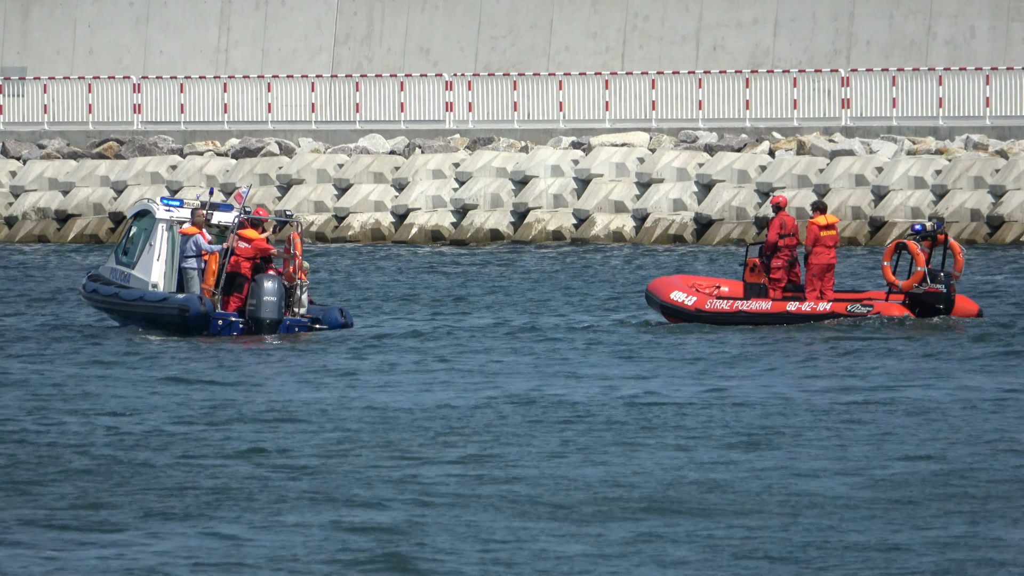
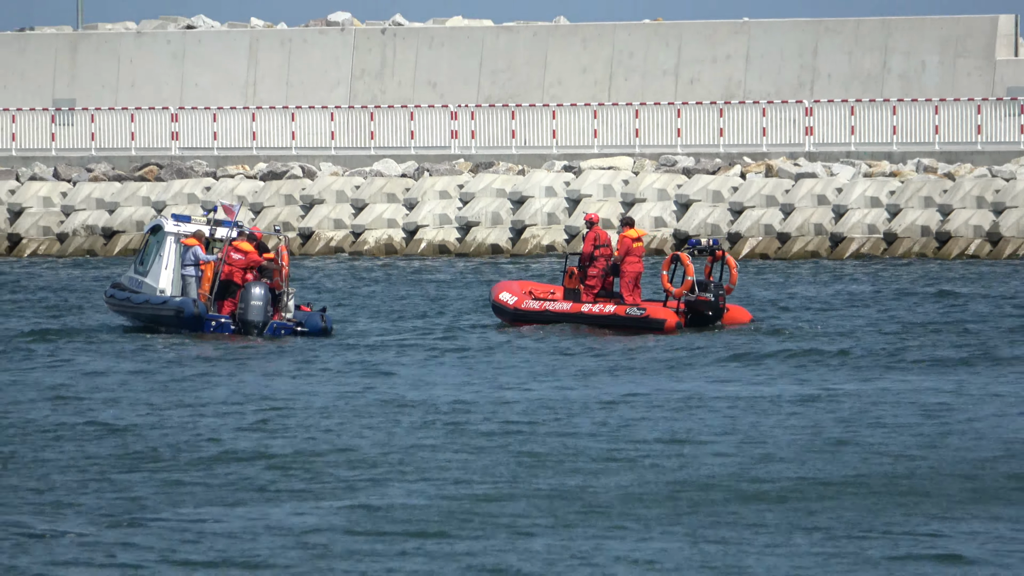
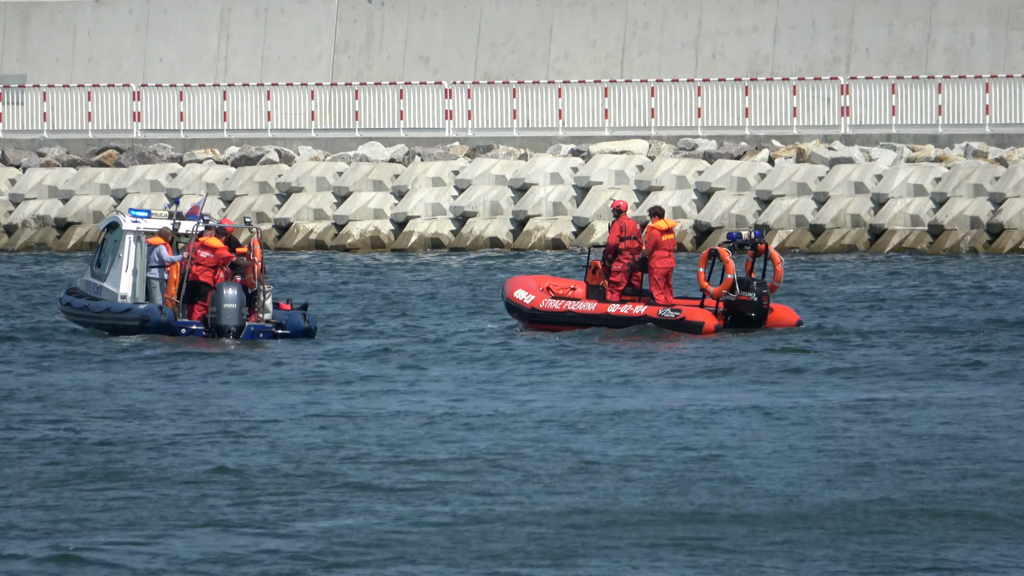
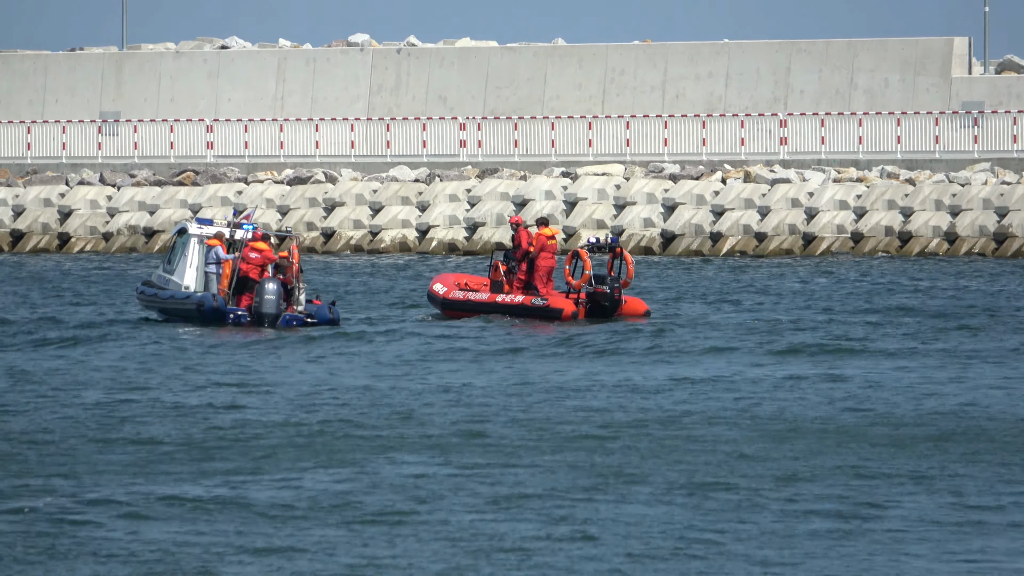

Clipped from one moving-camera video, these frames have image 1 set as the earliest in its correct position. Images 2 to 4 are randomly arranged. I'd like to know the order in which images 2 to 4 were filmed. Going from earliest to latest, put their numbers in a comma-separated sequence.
3, 2, 4
